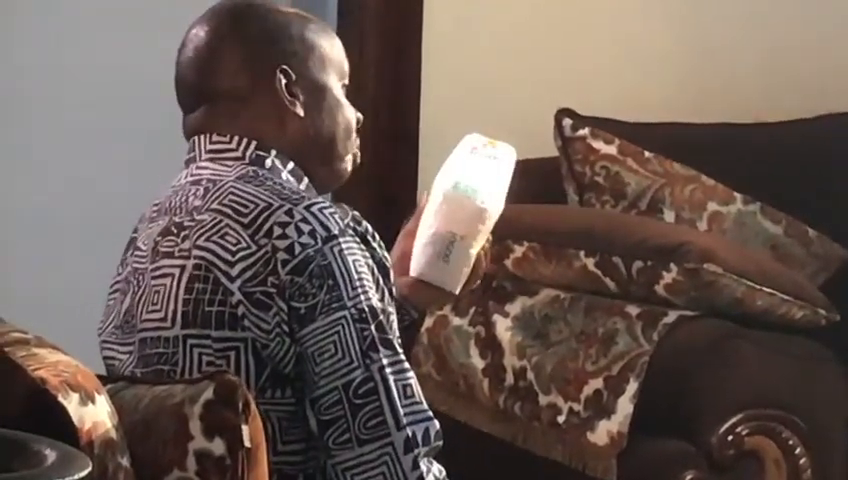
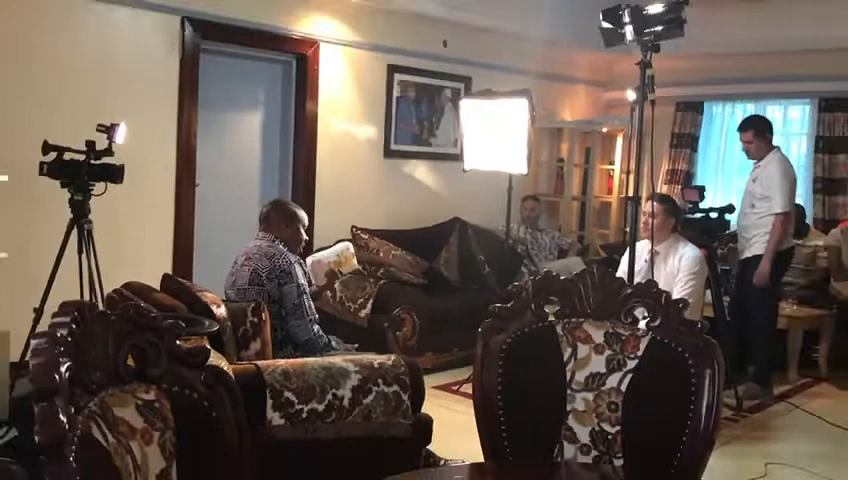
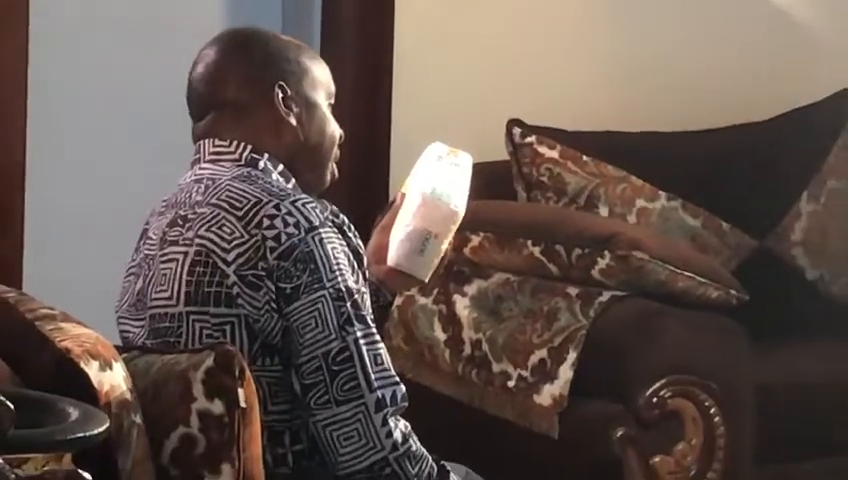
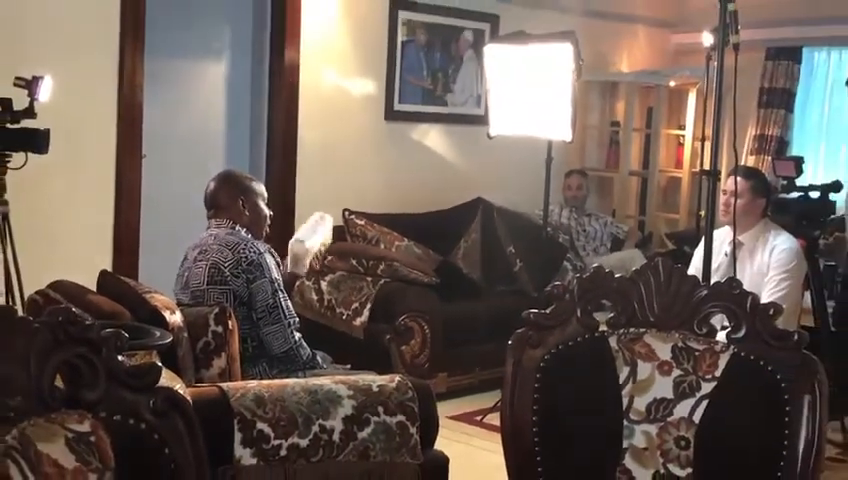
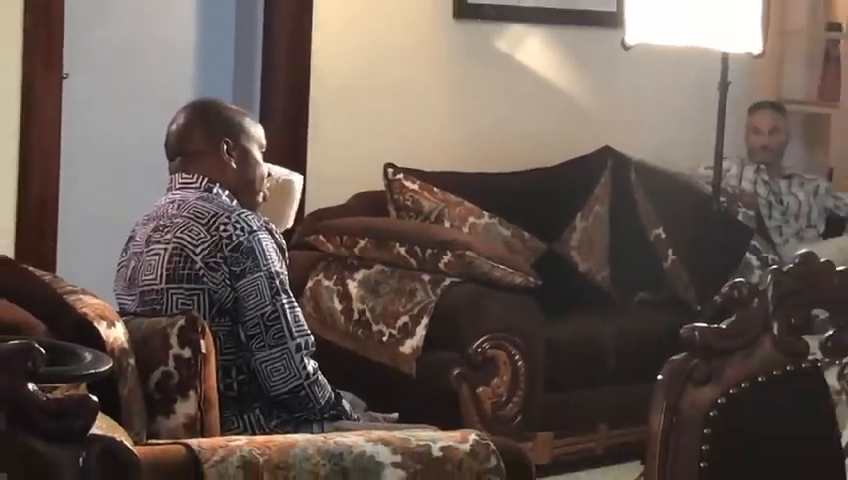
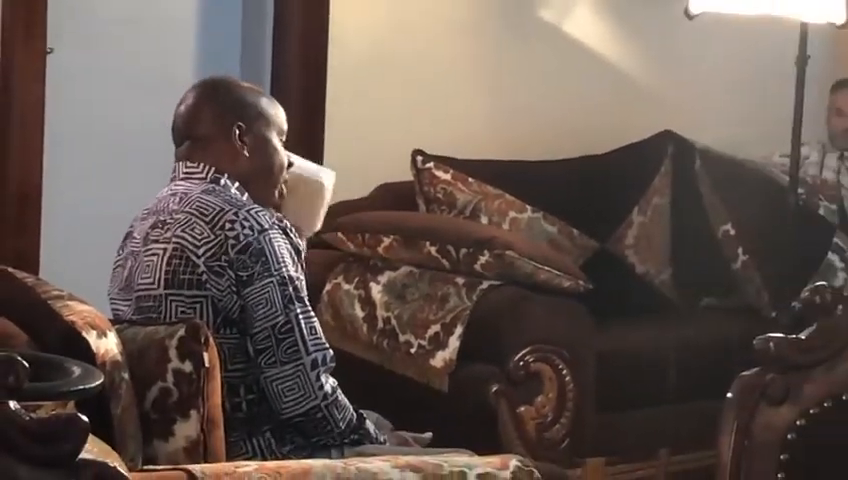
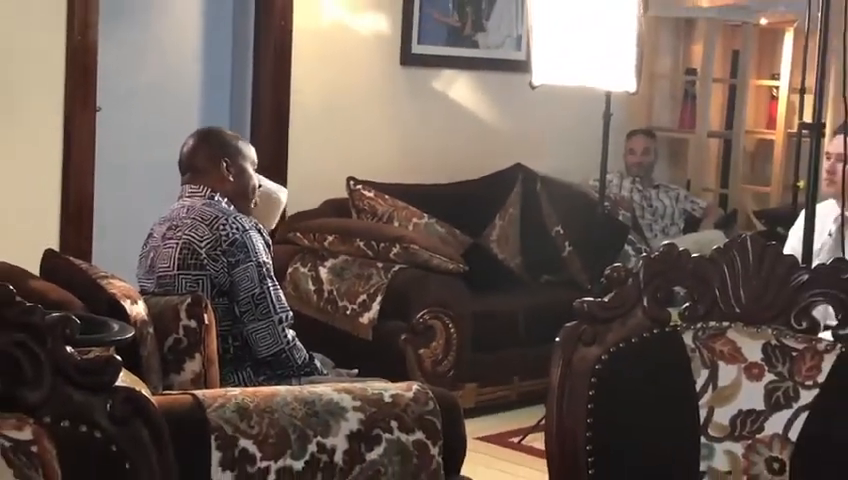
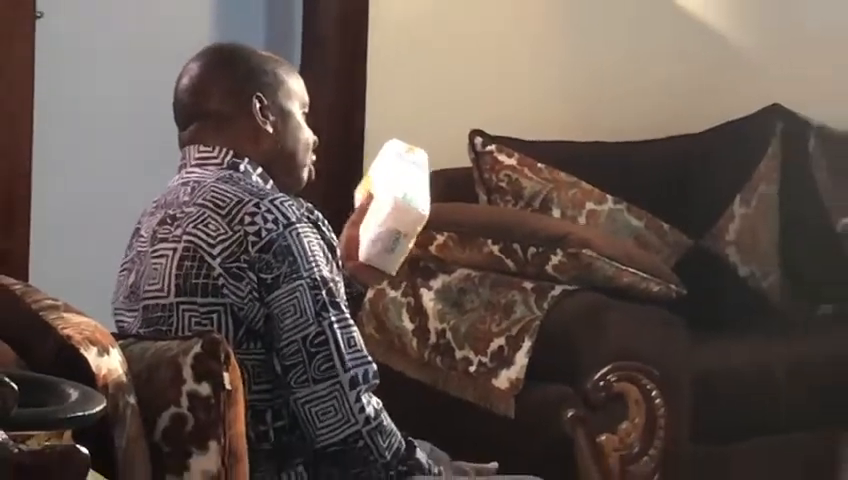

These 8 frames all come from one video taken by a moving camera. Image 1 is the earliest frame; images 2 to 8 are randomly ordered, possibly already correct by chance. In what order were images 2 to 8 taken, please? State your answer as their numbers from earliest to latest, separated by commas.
3, 8, 6, 5, 7, 4, 2
